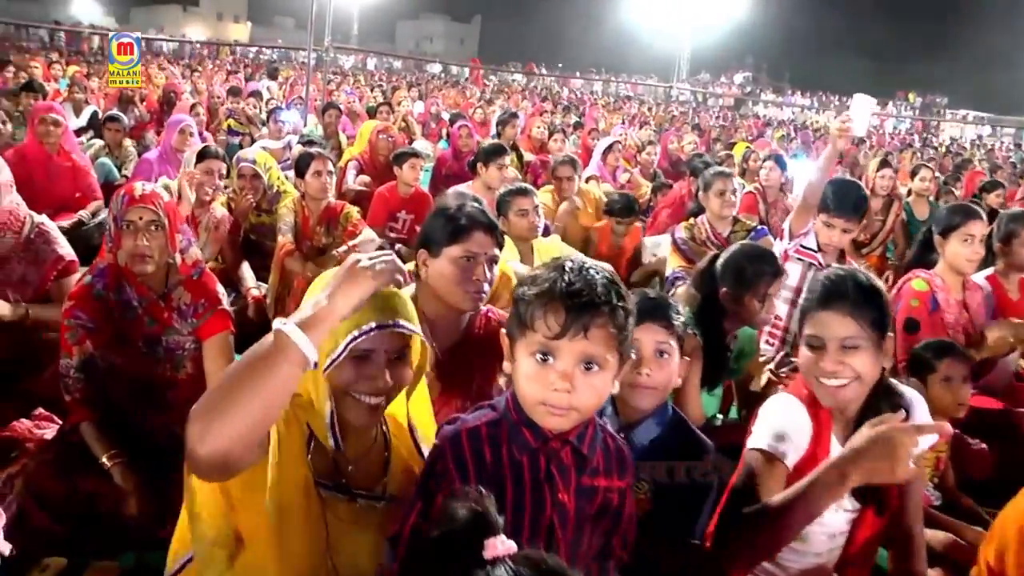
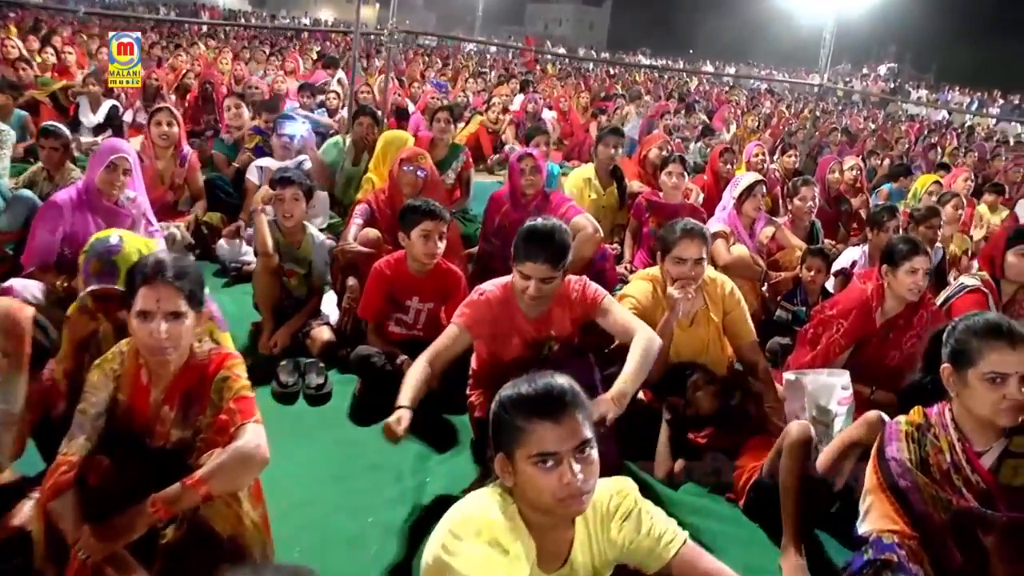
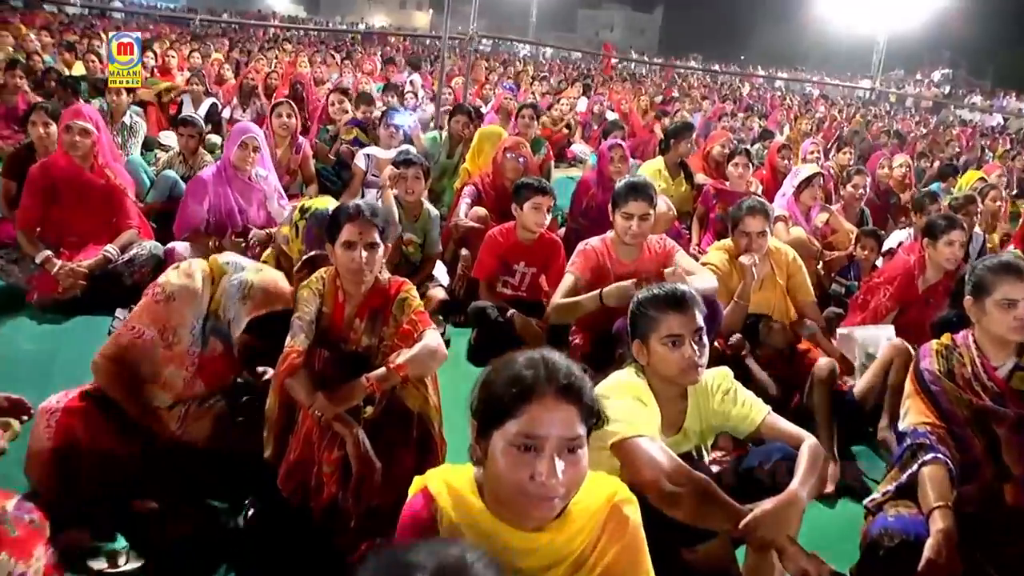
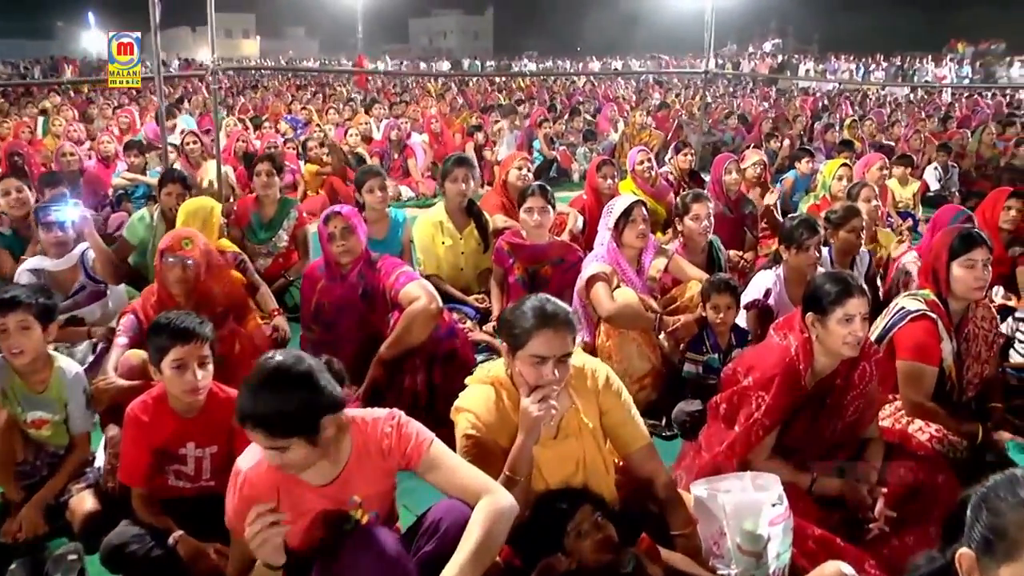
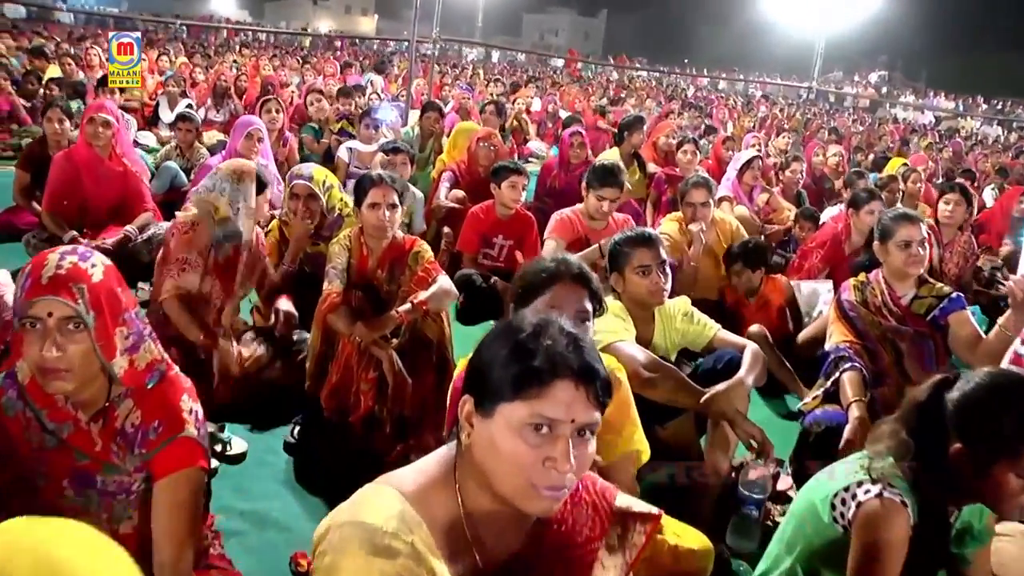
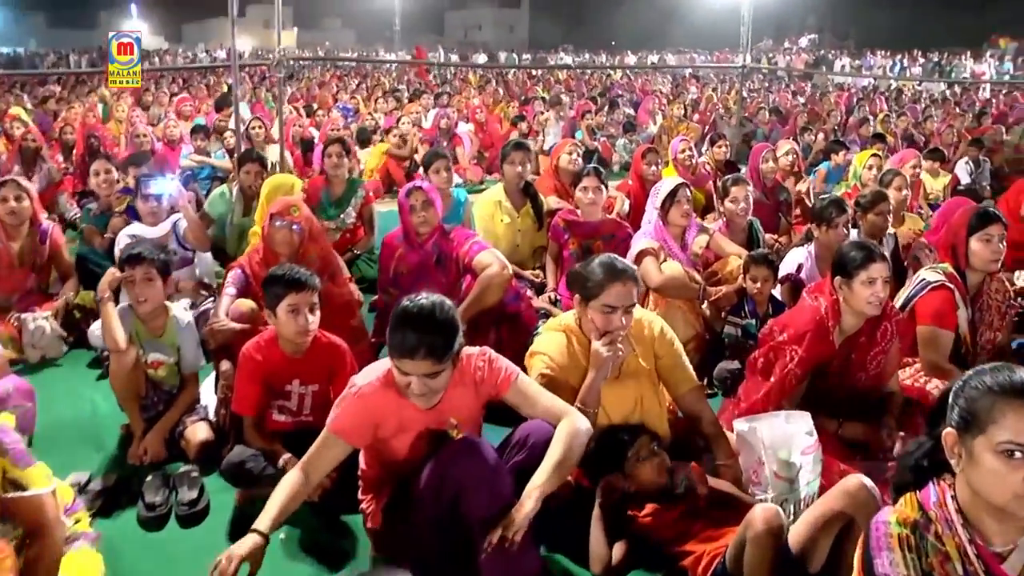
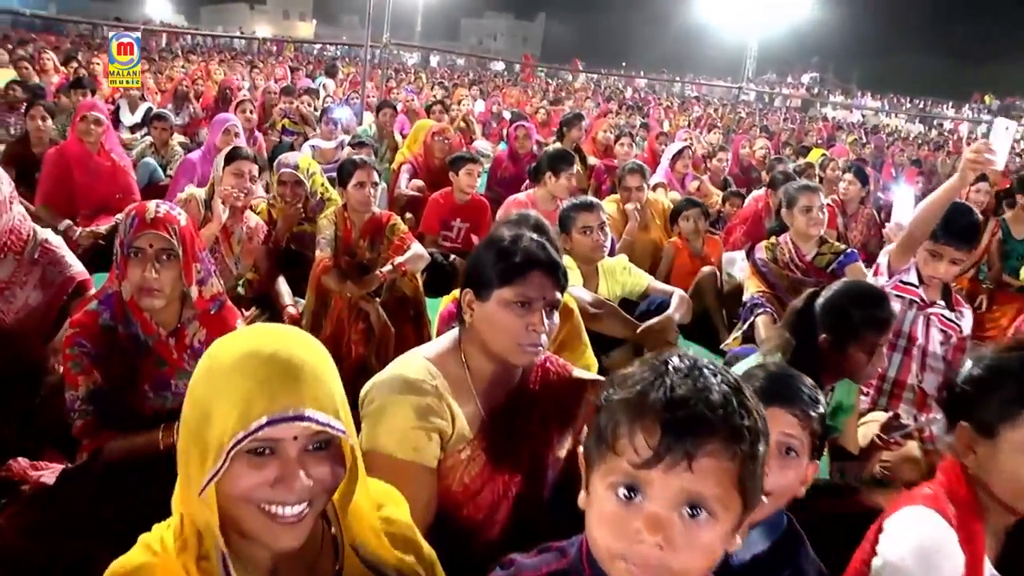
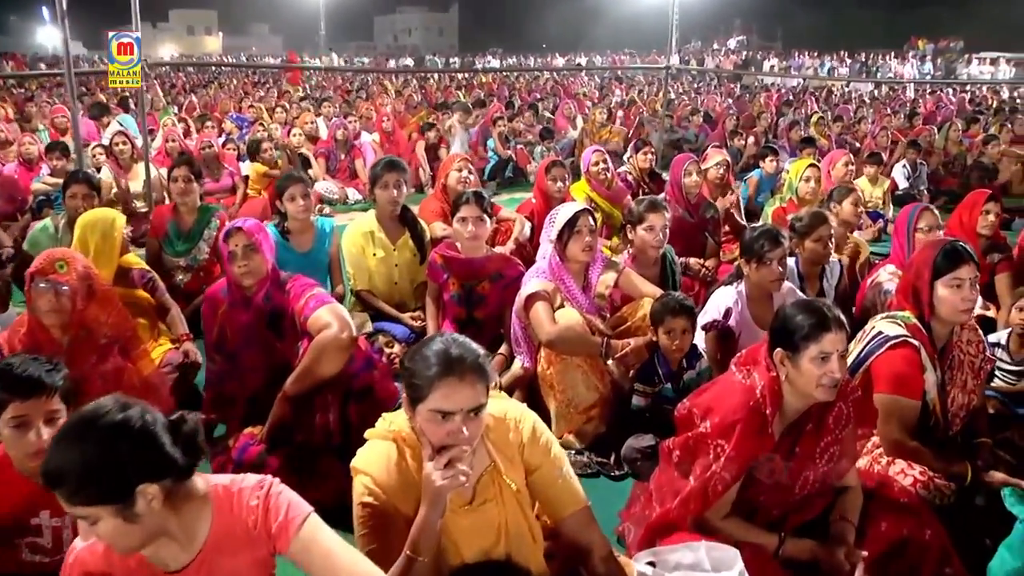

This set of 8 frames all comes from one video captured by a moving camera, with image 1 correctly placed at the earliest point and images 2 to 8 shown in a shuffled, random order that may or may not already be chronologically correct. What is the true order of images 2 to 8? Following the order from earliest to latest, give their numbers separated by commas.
7, 5, 3, 2, 6, 4, 8
